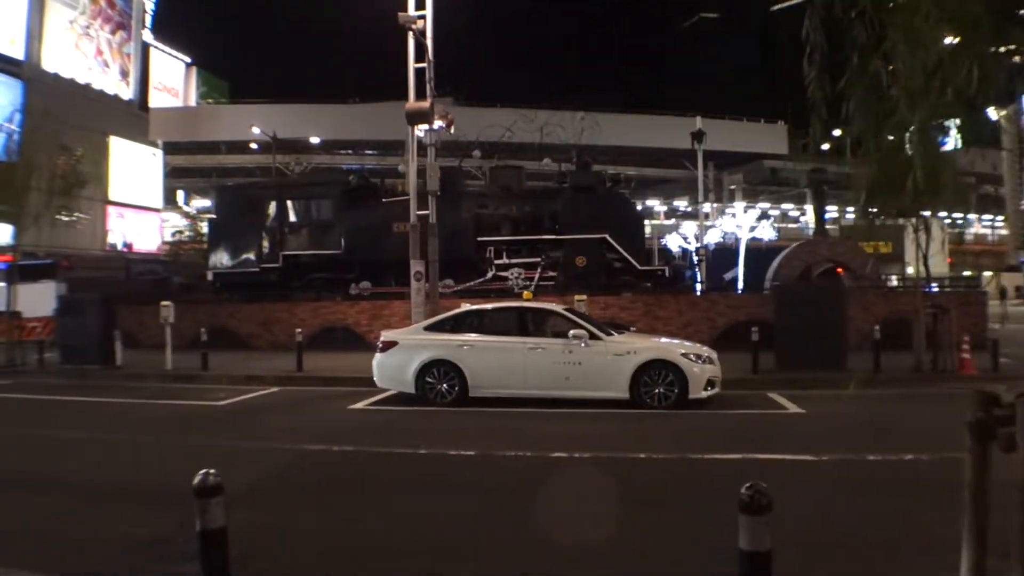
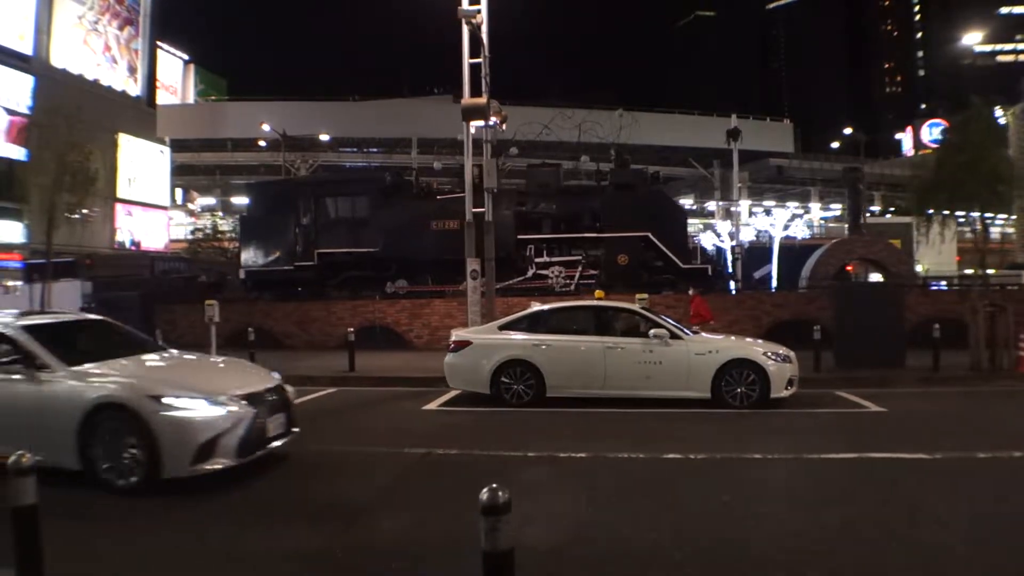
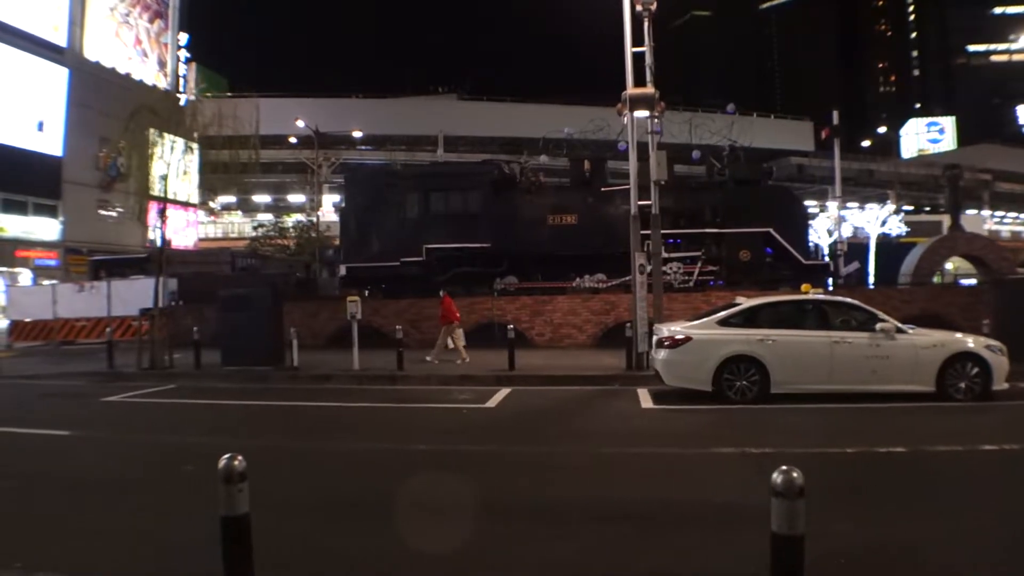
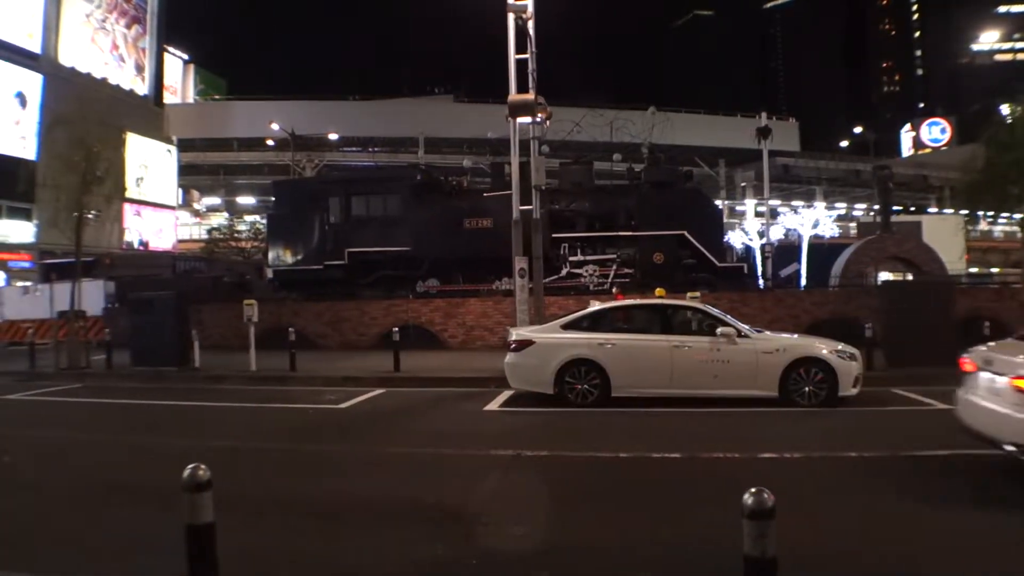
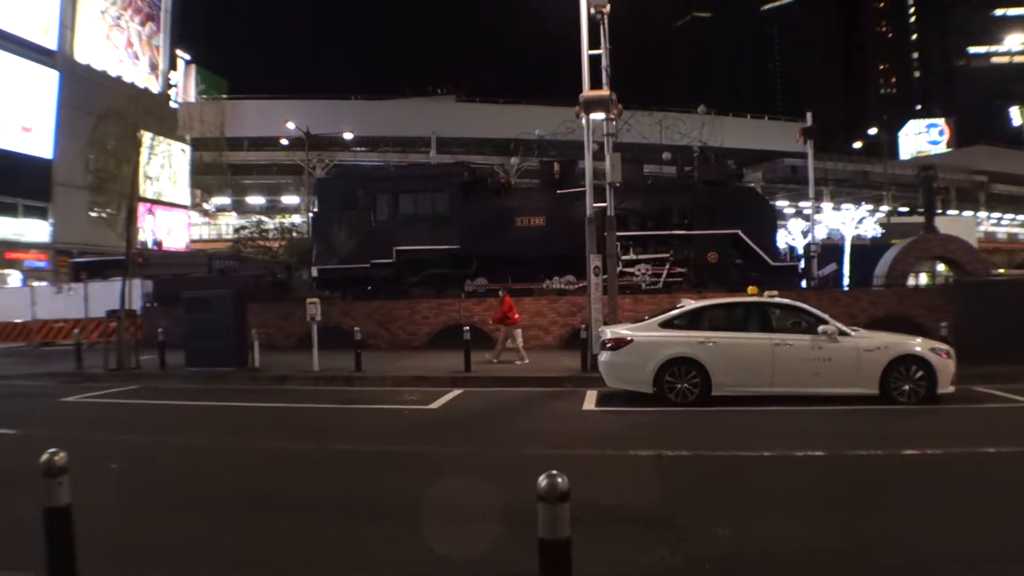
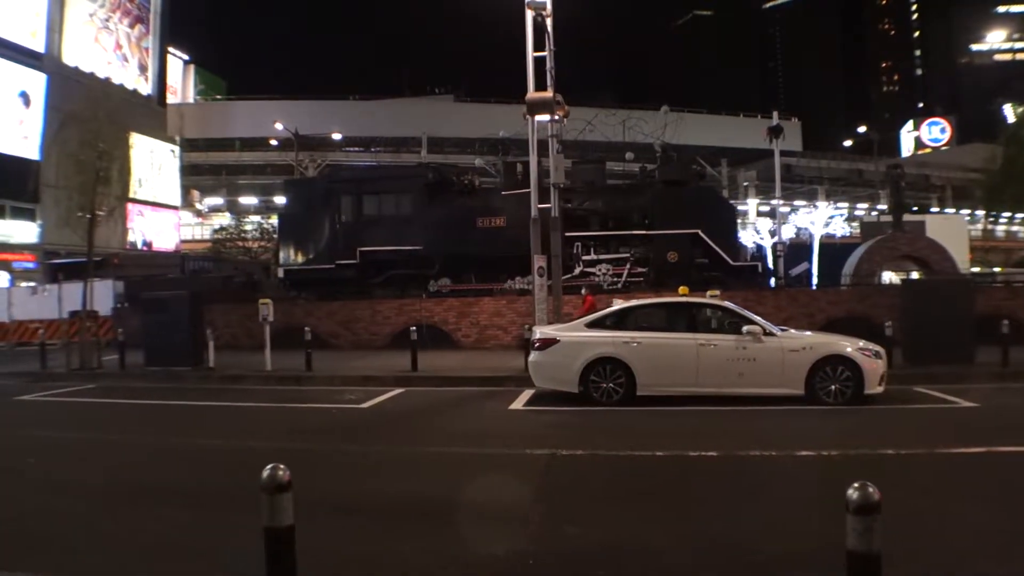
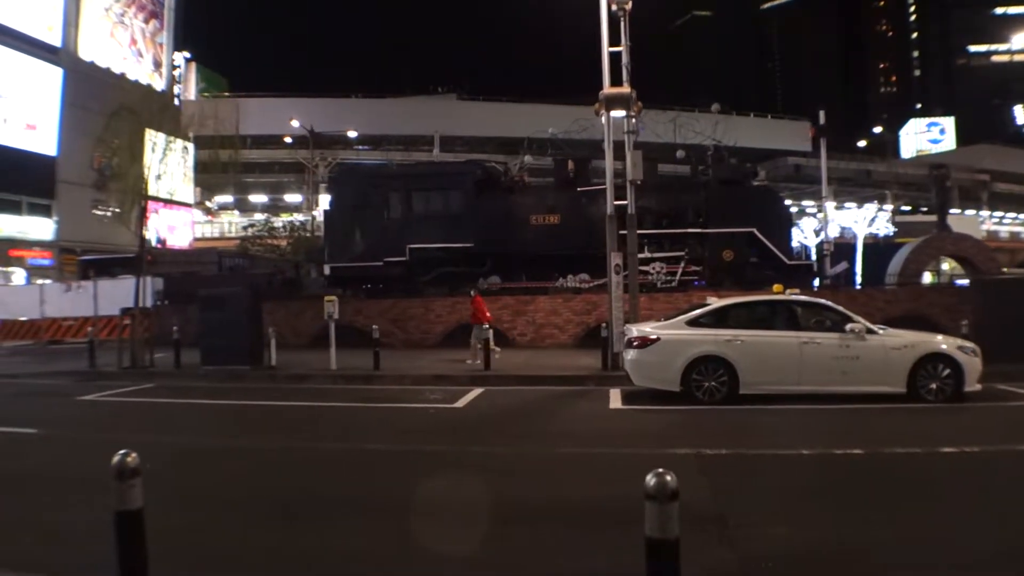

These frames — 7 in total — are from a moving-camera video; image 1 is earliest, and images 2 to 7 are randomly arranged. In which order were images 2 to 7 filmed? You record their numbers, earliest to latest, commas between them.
2, 4, 6, 5, 7, 3
